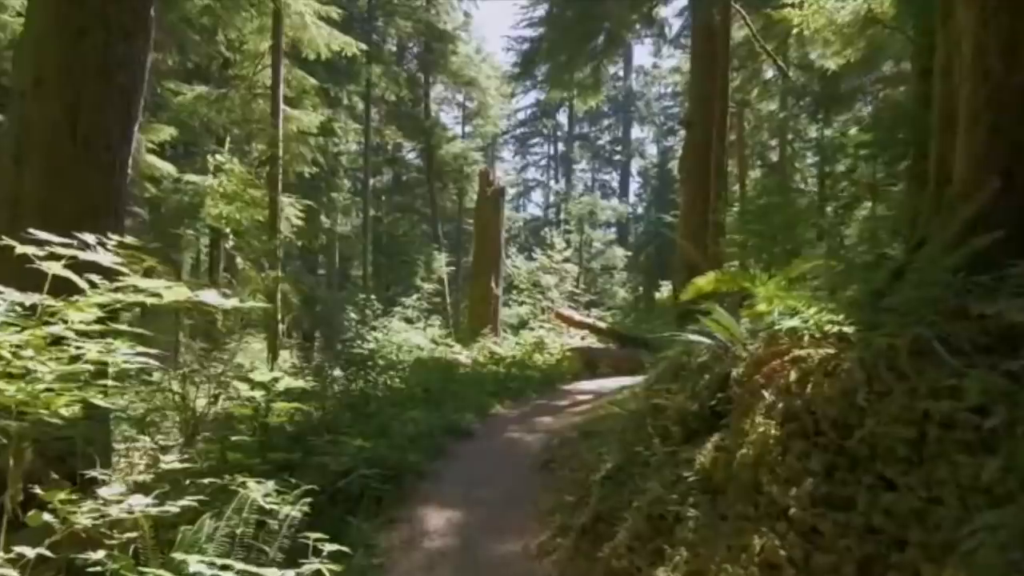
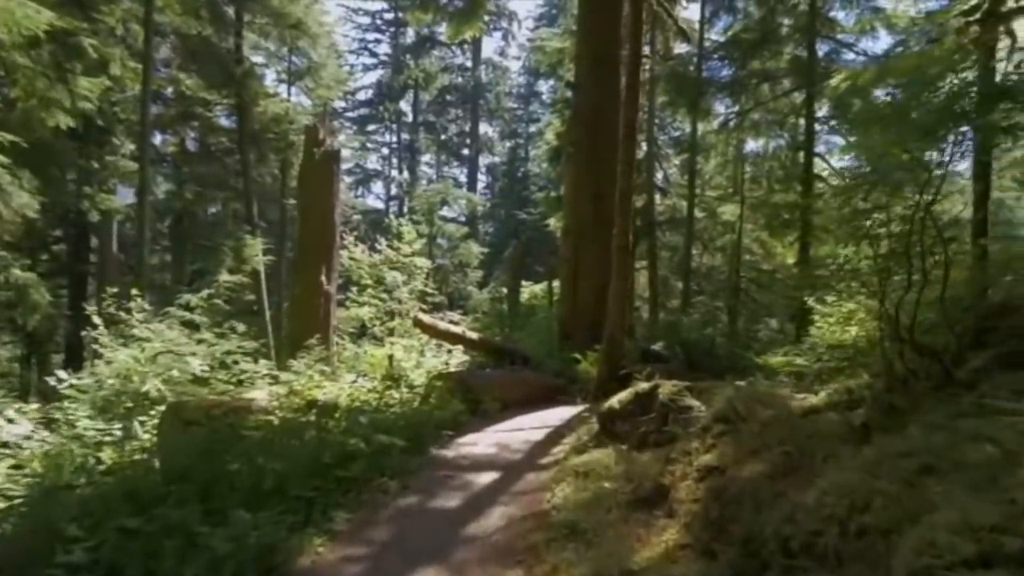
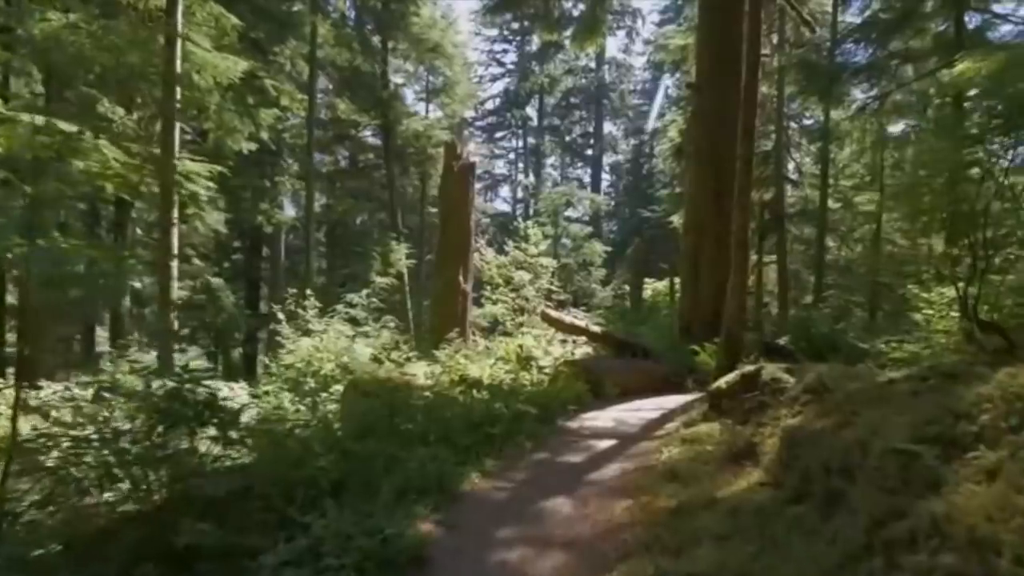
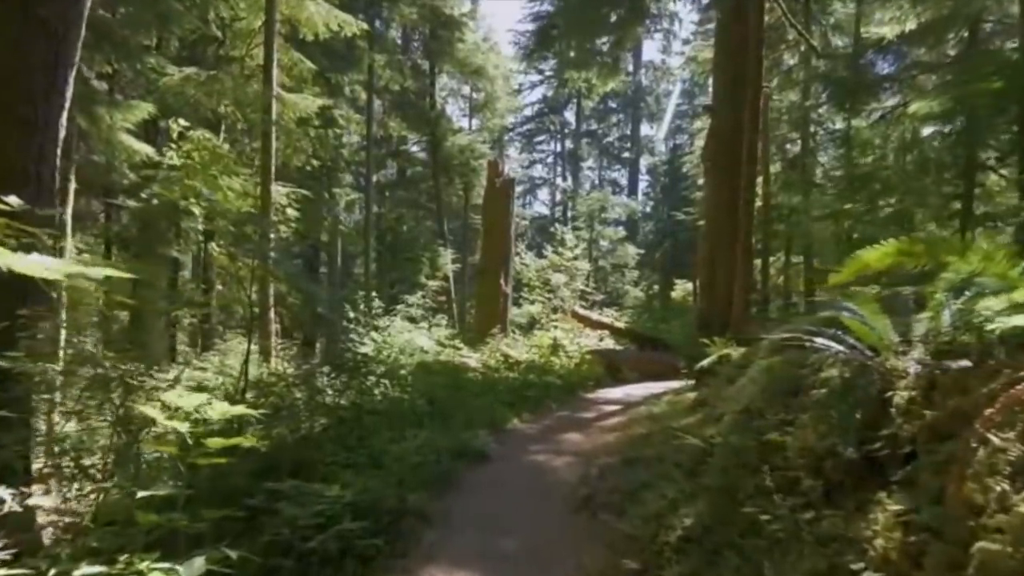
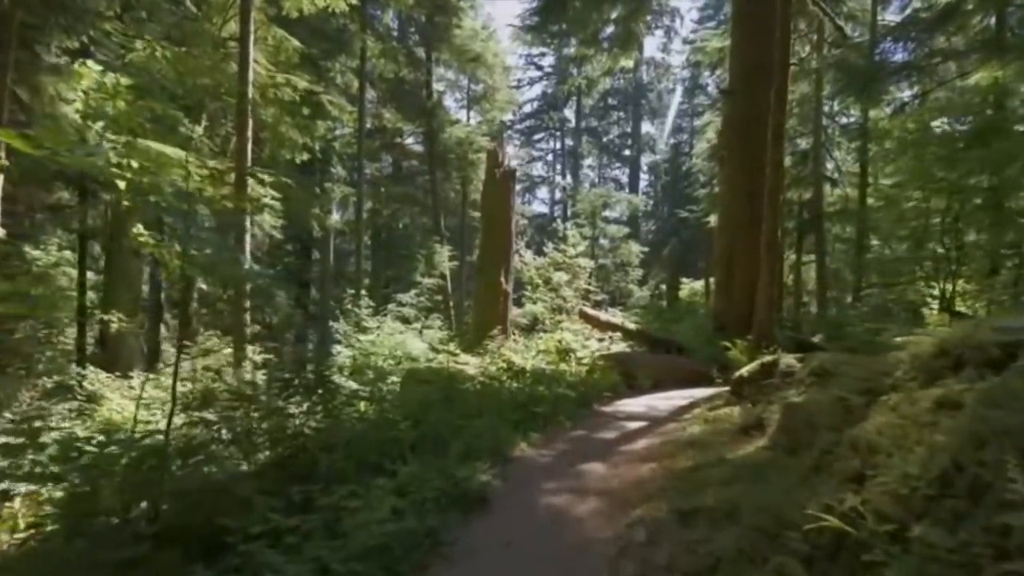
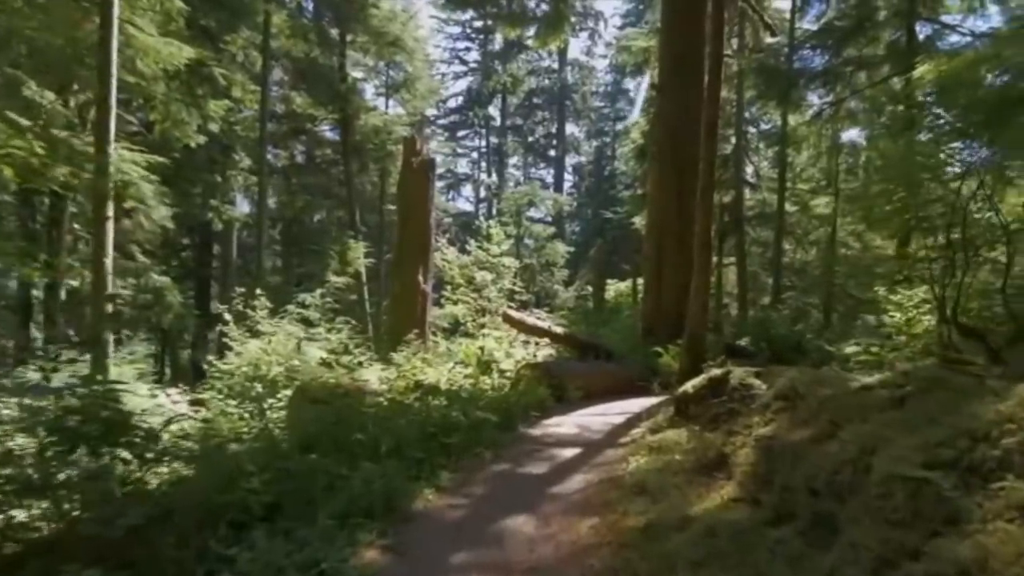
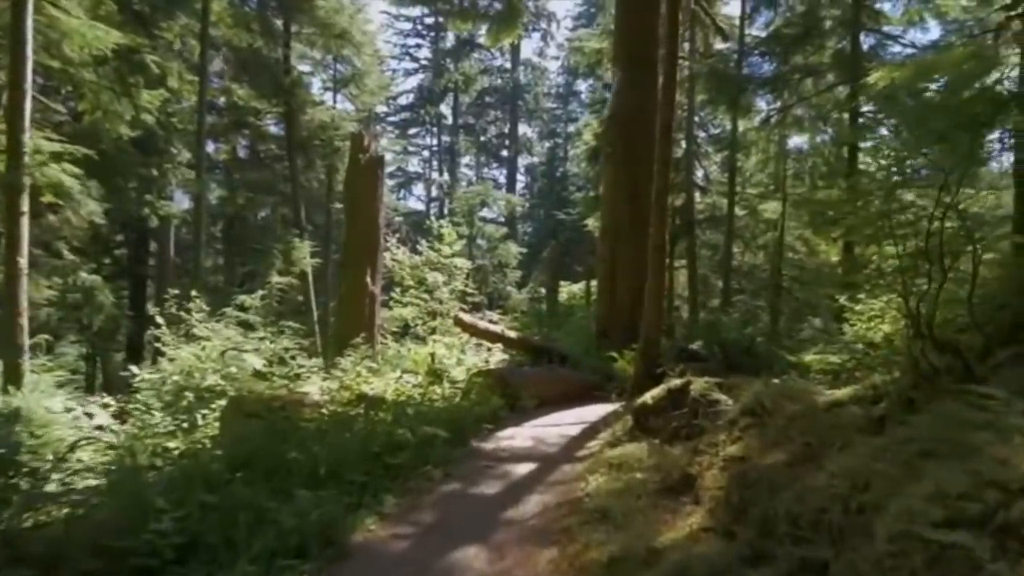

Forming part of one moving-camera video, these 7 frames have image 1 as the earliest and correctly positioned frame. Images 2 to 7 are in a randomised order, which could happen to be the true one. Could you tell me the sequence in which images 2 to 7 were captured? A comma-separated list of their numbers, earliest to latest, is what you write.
4, 5, 3, 6, 7, 2
